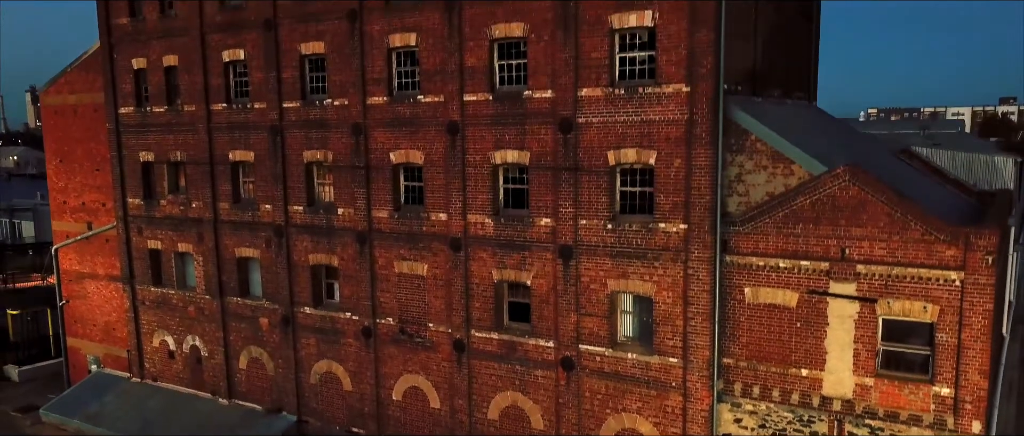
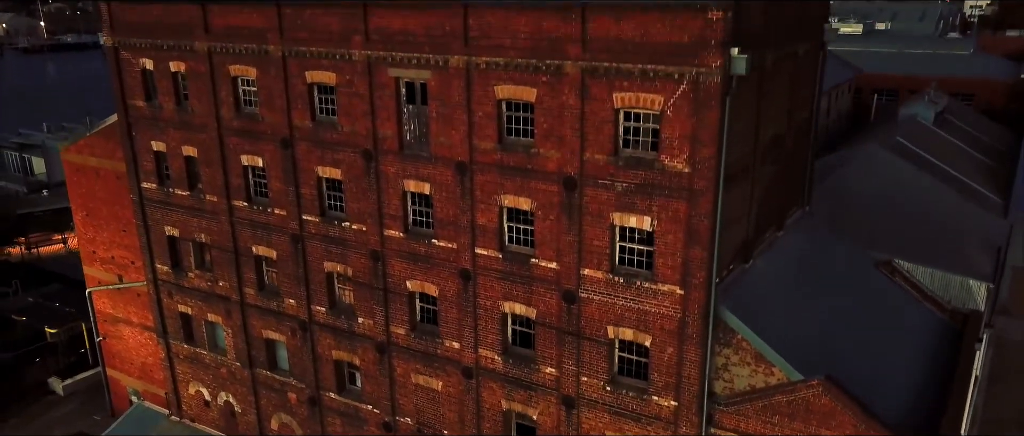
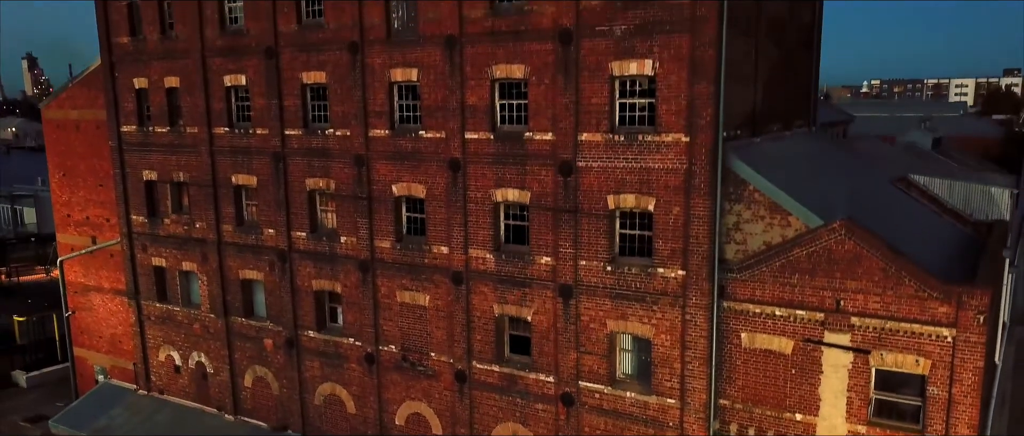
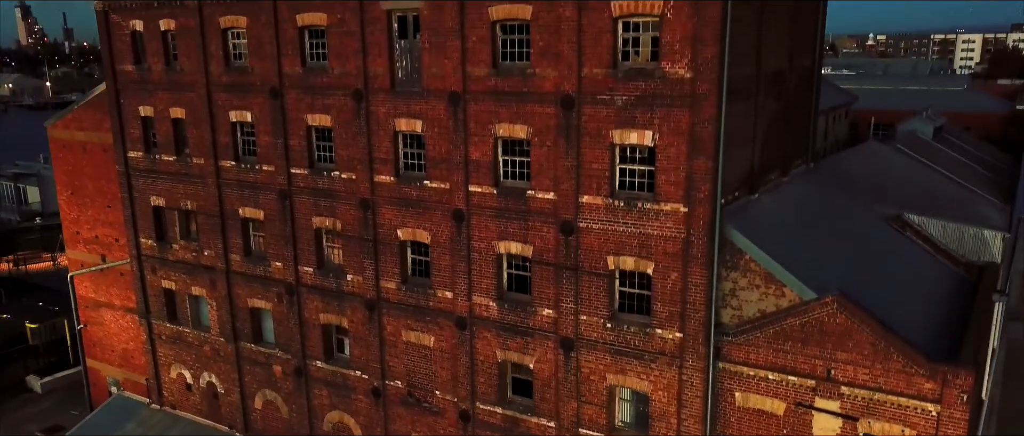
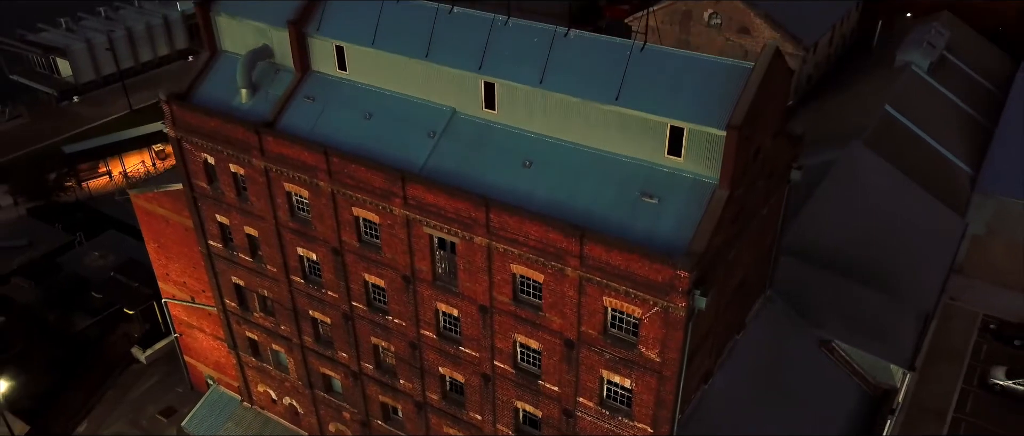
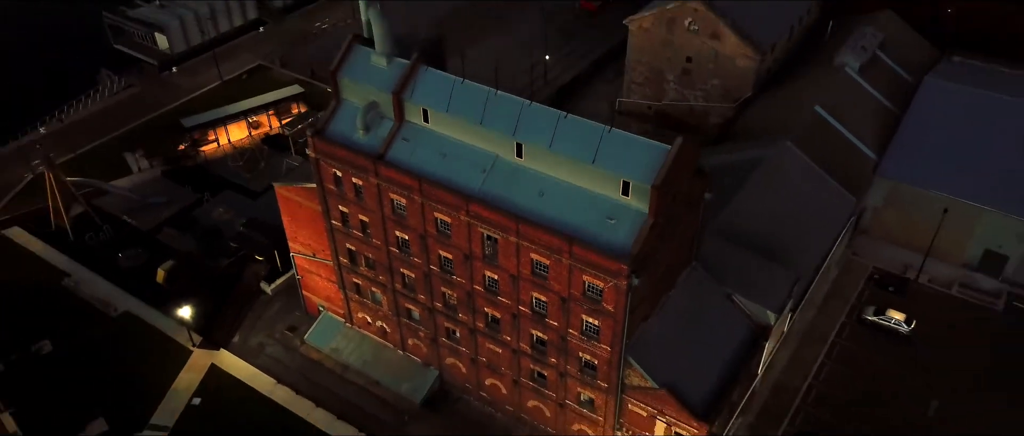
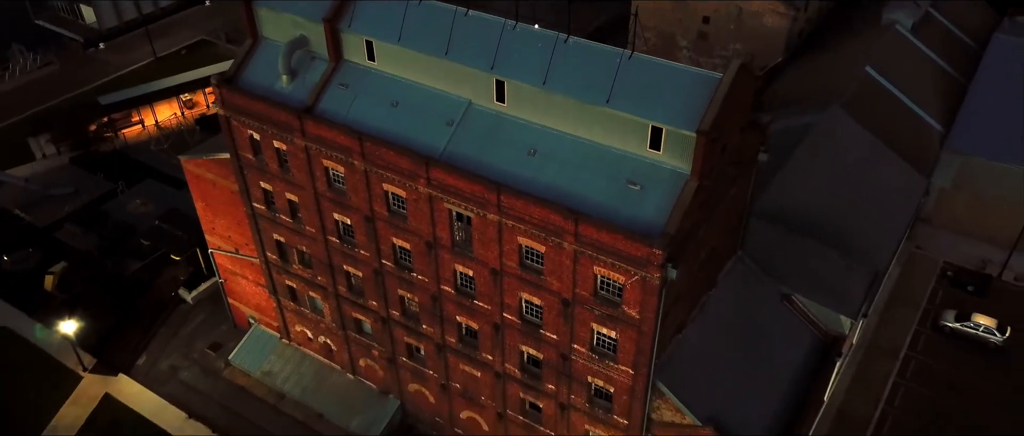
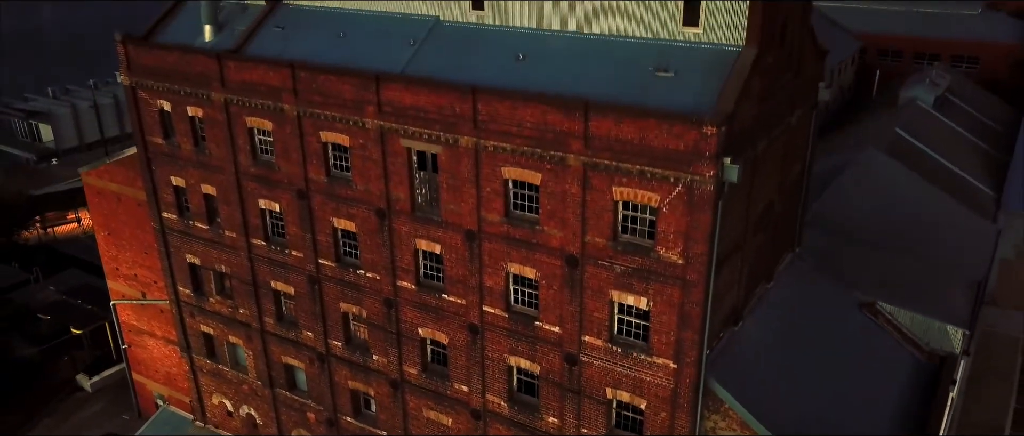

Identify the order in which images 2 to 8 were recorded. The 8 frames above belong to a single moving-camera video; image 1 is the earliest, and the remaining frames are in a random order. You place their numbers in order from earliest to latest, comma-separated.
3, 4, 2, 8, 5, 7, 6
